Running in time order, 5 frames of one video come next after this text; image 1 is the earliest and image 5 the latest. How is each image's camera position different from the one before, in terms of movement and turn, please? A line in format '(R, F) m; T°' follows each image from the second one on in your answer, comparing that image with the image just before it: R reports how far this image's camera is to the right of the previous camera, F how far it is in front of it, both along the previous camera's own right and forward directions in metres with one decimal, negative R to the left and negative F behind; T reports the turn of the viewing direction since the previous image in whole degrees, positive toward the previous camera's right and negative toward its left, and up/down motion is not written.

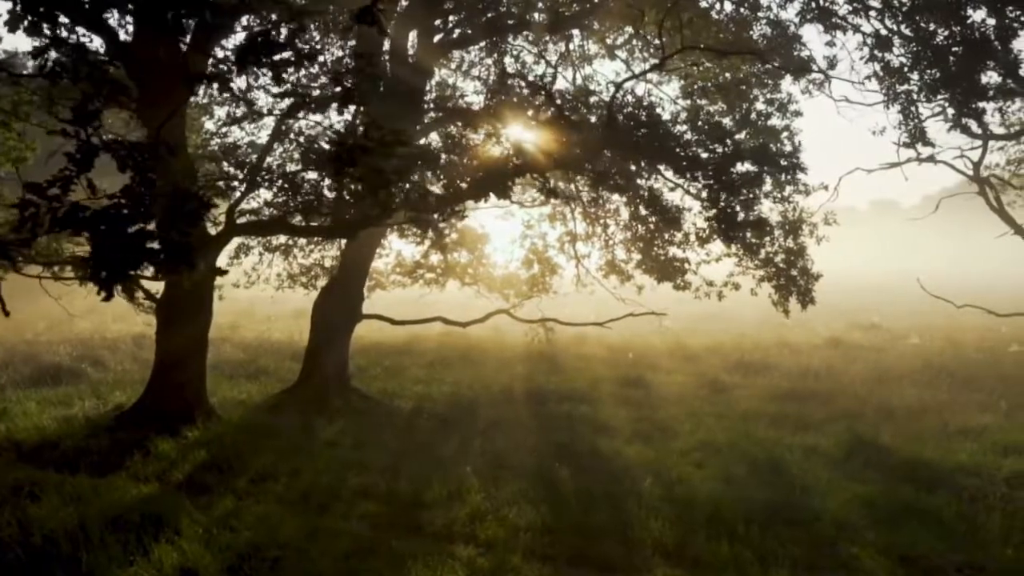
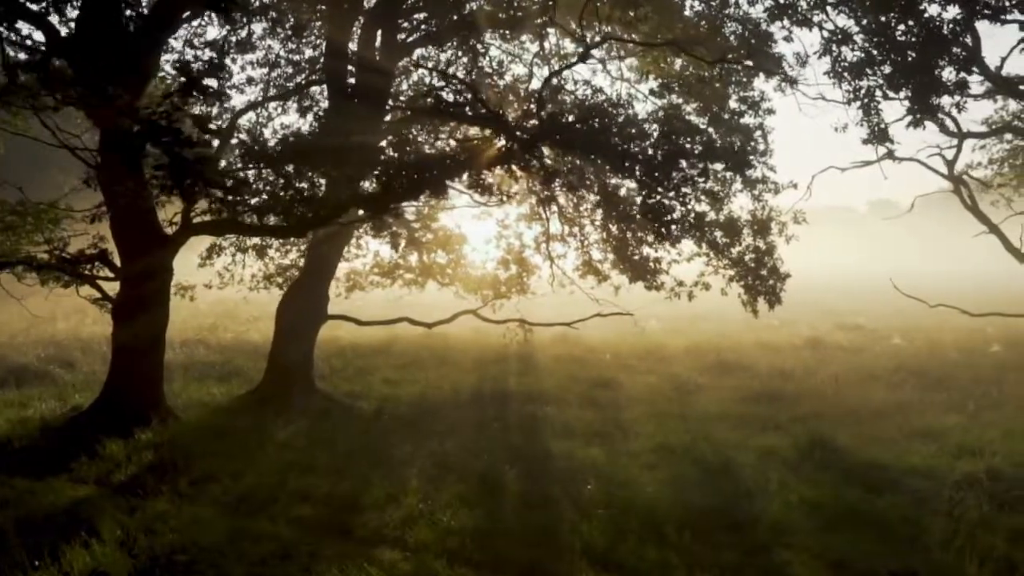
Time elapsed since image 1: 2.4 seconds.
(+0.7, +0.2) m; 0°
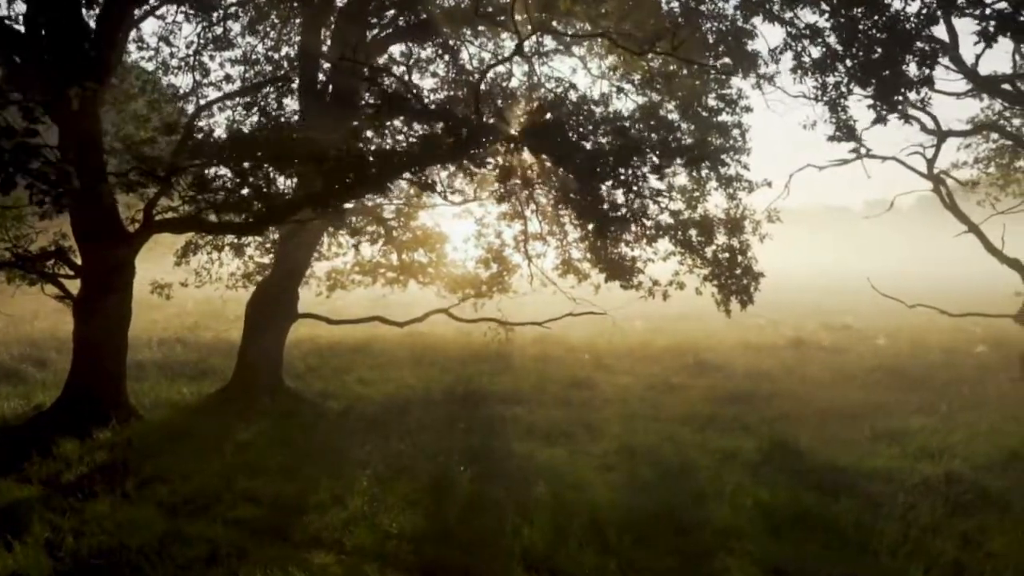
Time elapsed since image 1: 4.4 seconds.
(+0.6, +0.2) m; 0°
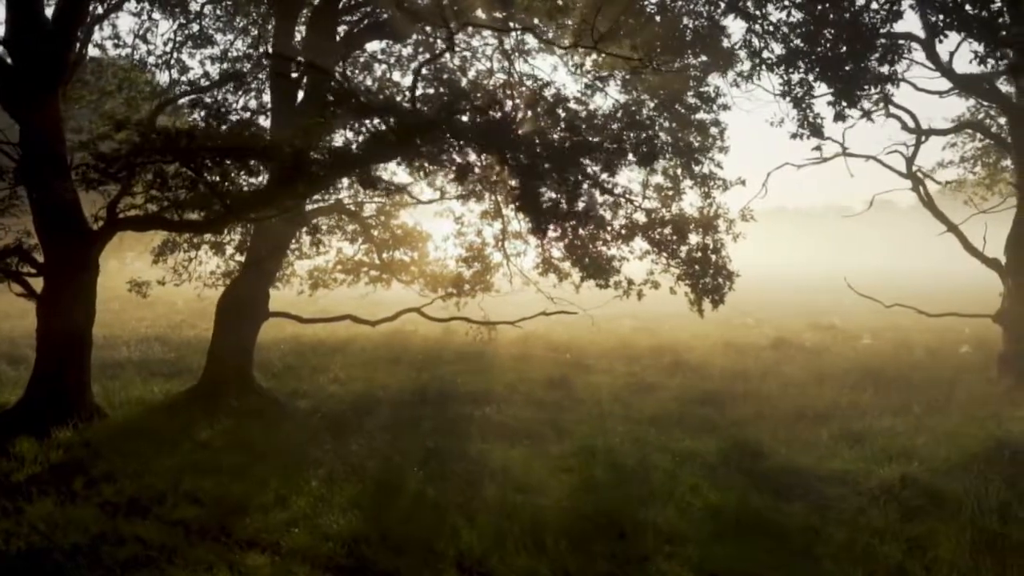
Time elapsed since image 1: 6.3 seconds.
(+0.6, +0.1) m; 0°
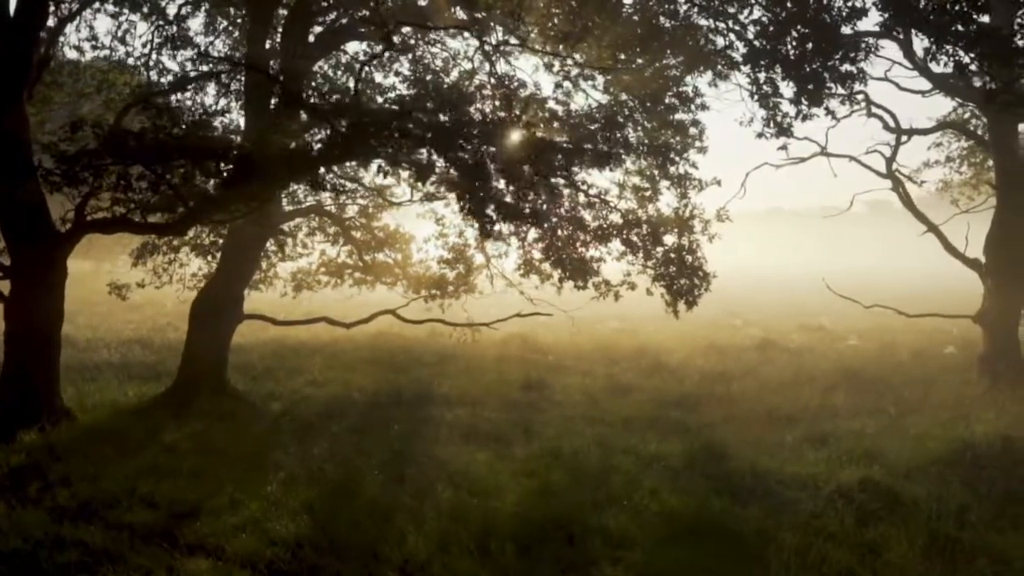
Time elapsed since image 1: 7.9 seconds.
(+0.5, +0.1) m; 0°
